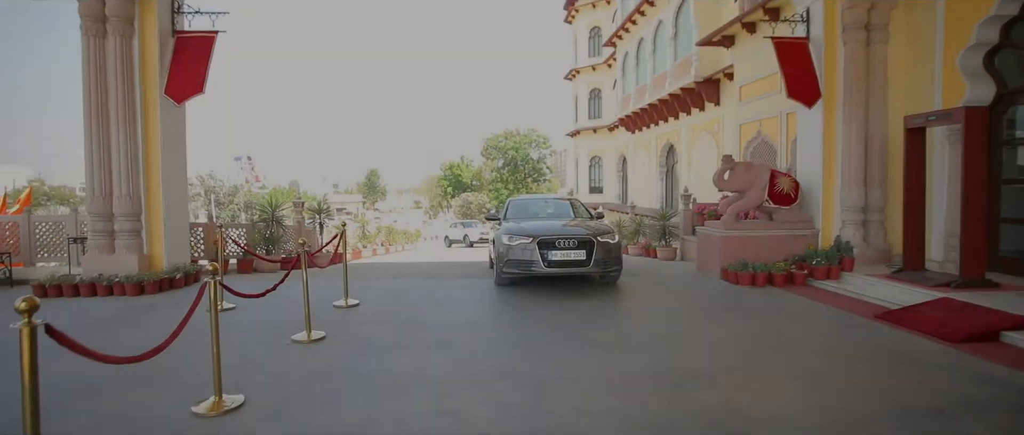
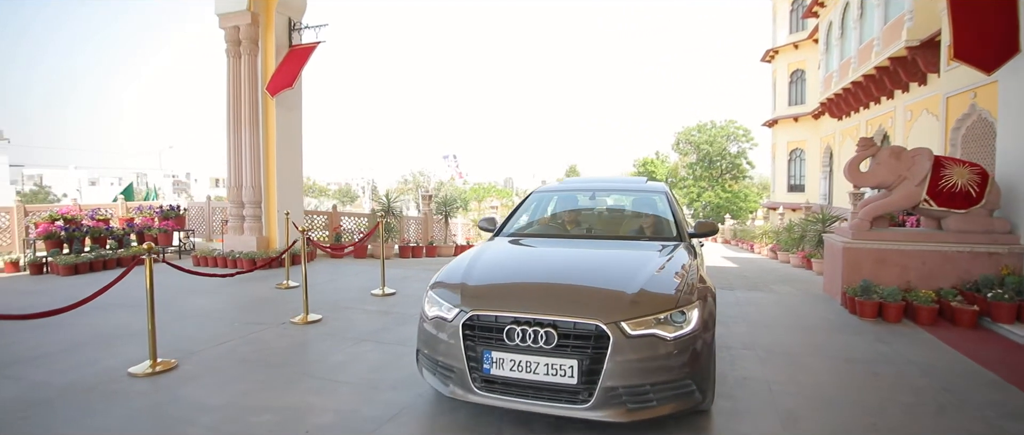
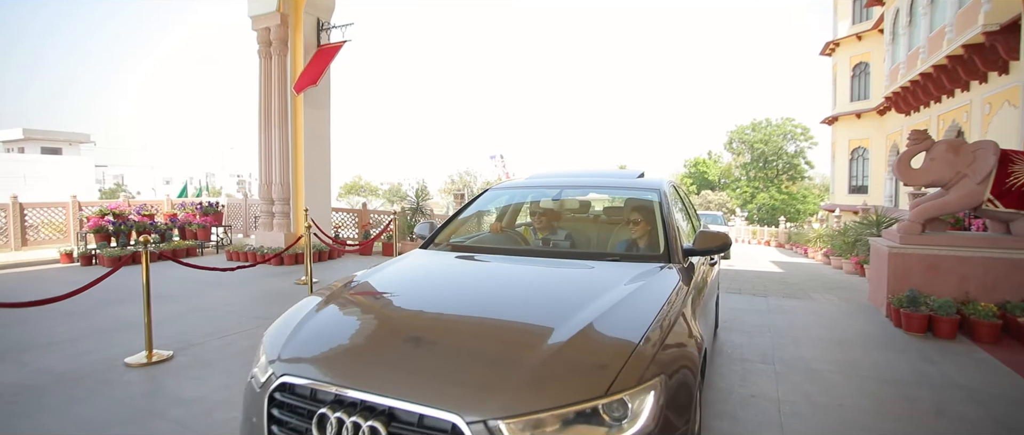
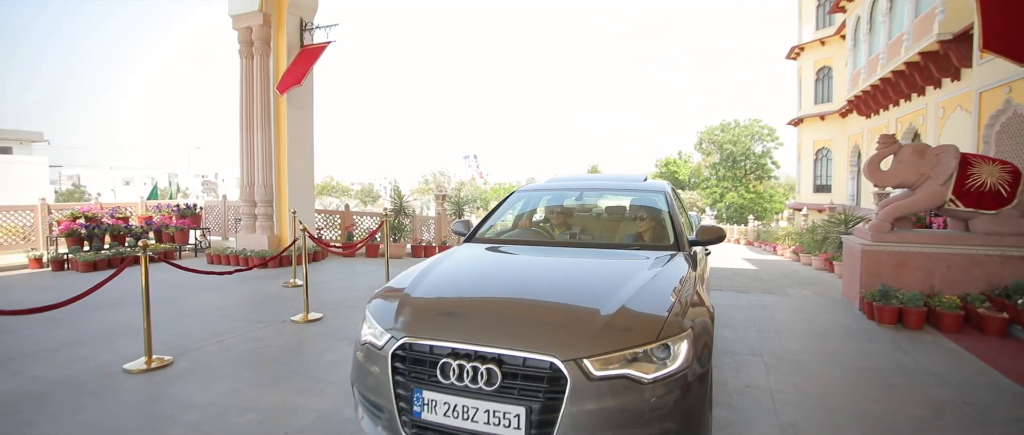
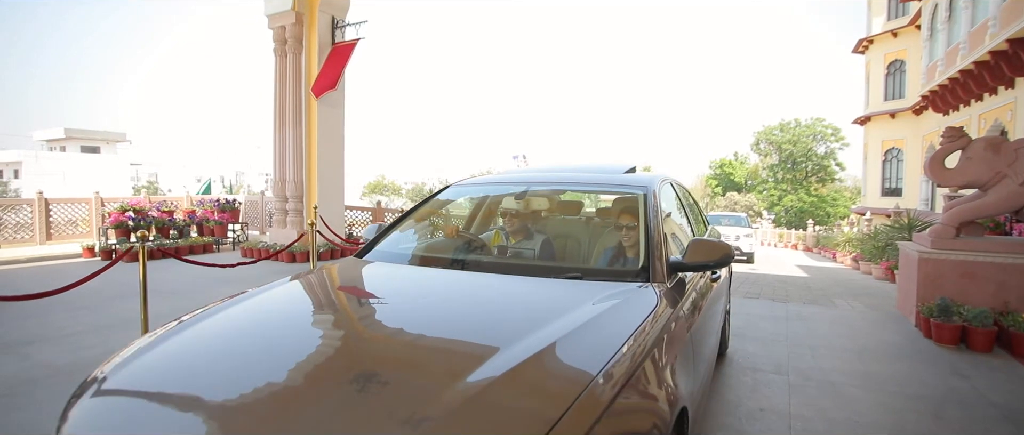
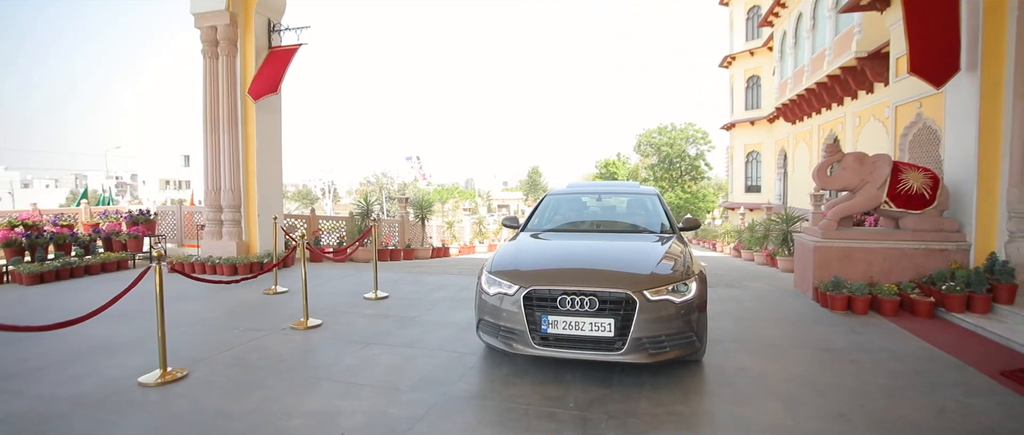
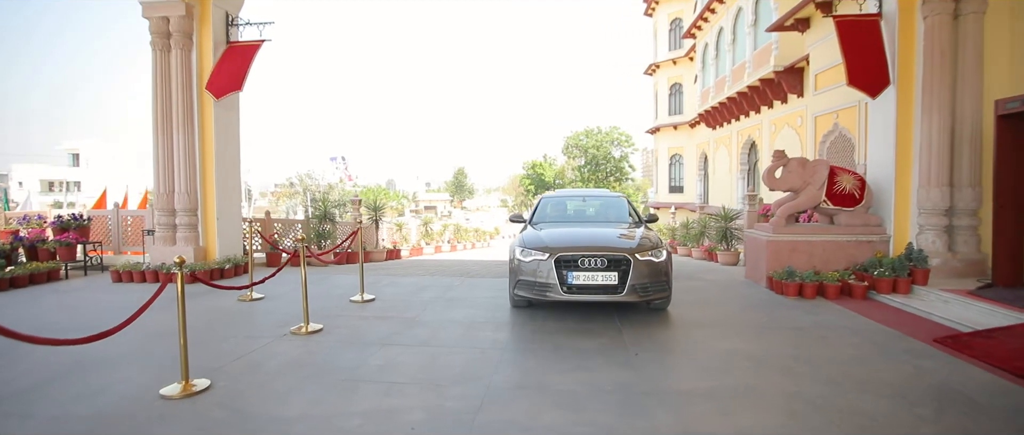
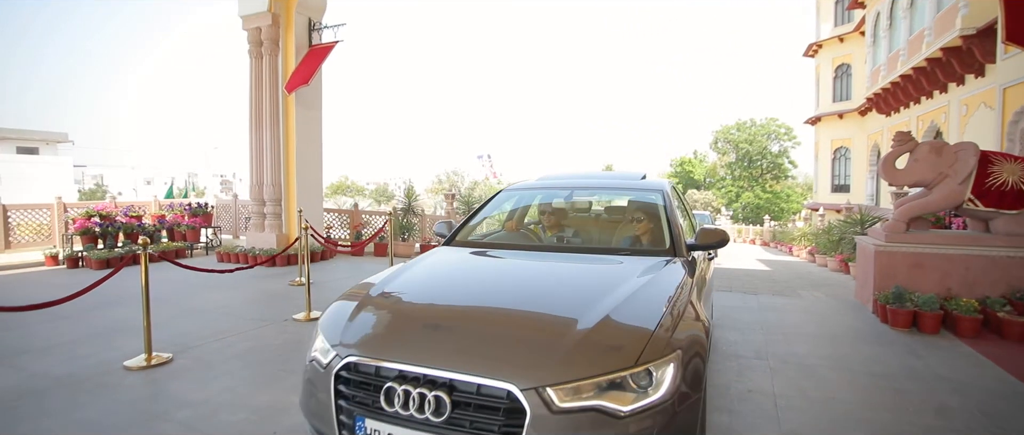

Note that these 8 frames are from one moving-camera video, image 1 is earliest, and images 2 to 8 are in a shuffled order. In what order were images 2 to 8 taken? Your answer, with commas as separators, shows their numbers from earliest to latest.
7, 6, 2, 4, 8, 3, 5
